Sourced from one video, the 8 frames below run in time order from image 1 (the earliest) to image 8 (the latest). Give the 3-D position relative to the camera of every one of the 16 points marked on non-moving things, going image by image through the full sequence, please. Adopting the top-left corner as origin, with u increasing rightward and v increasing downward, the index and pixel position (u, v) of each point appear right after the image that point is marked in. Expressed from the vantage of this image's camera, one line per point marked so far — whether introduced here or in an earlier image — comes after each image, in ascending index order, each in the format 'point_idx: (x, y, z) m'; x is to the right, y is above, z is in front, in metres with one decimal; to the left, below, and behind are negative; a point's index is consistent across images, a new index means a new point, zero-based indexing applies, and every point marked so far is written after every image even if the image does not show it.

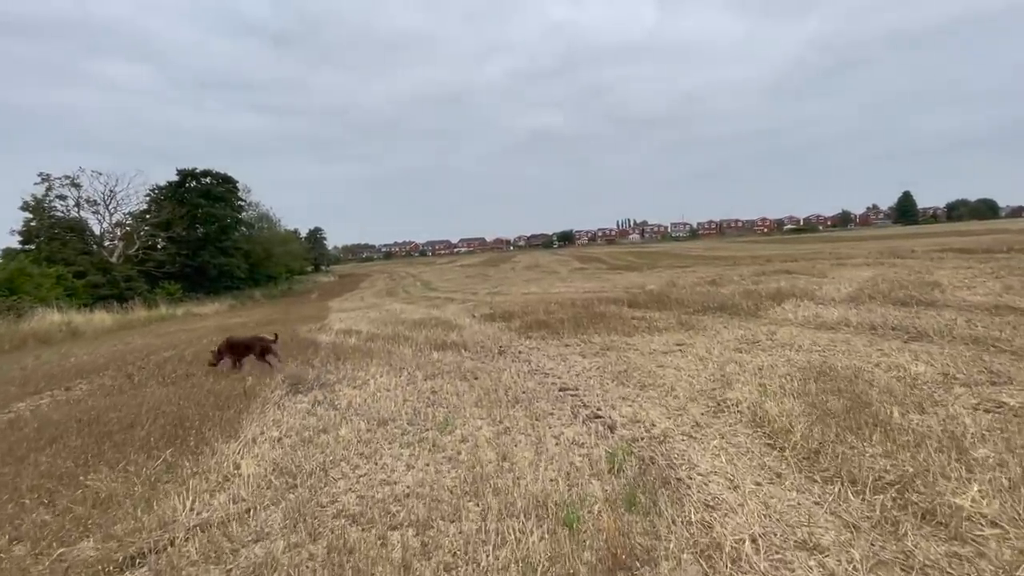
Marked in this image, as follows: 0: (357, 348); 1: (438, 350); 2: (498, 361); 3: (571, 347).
0: (-4.0, -1.6, +12.7) m
1: (-1.8, -1.5, +11.6) m
2: (-0.3, -1.5, +10.1) m
3: (+1.3, -1.3, +10.7) m
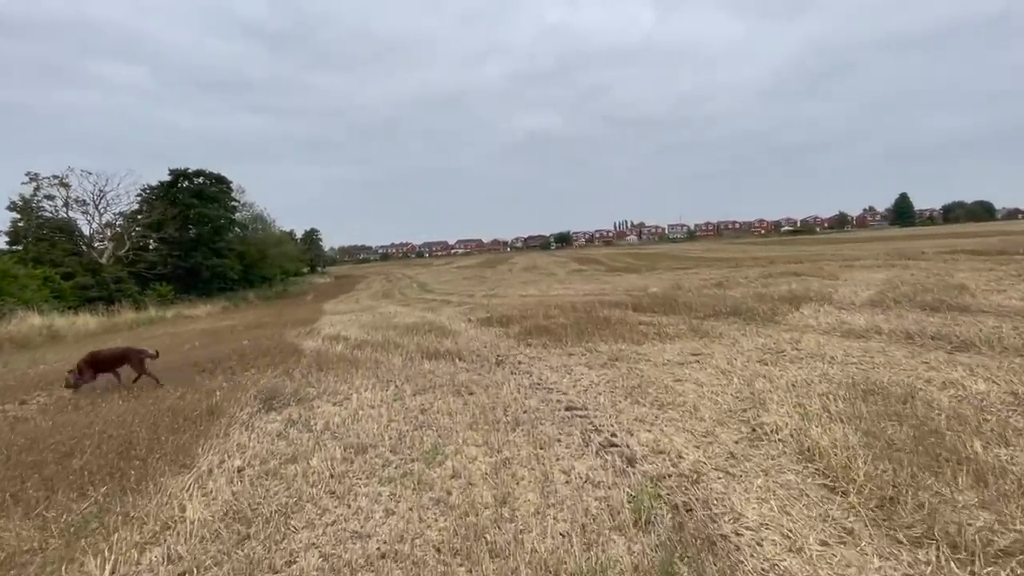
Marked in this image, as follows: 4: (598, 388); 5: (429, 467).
0: (-4.0, -1.6, +11.7) m
1: (-1.8, -1.6, +10.6) m
2: (-0.3, -1.6, +9.2) m
3: (+1.3, -1.4, +9.7) m
4: (+1.3, -1.6, +7.6) m
5: (-0.9, -1.9, +5.3) m
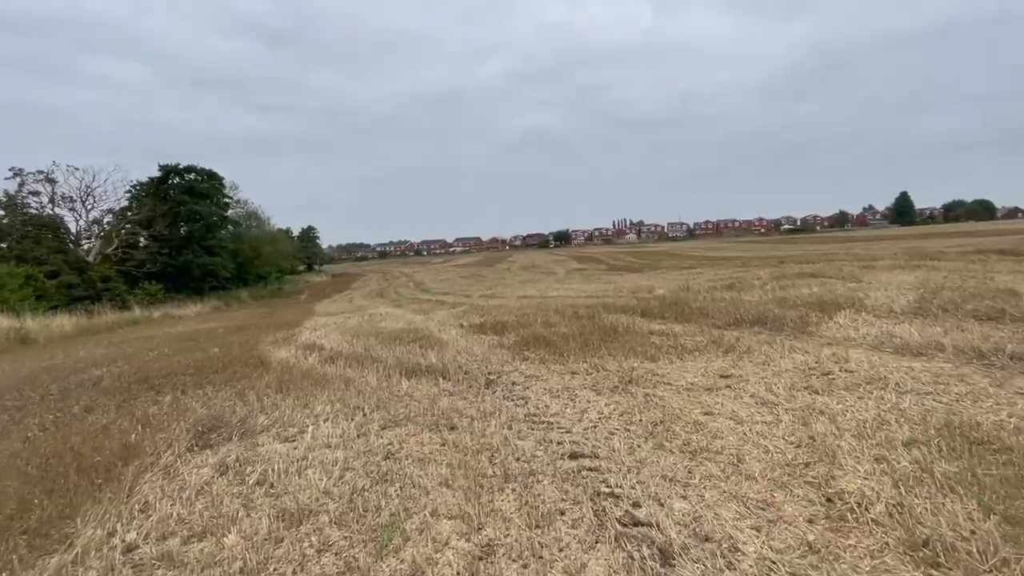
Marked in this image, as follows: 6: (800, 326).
0: (-4.2, -1.8, +10.2) m
1: (-1.9, -1.7, +9.1) m
2: (-0.4, -1.7, +7.6) m
3: (+1.2, -1.5, +8.2) m
4: (+1.2, -1.7, +6.1) m
5: (-1.0, -2.1, +3.8) m
6: (+6.4, -0.8, +10.7) m
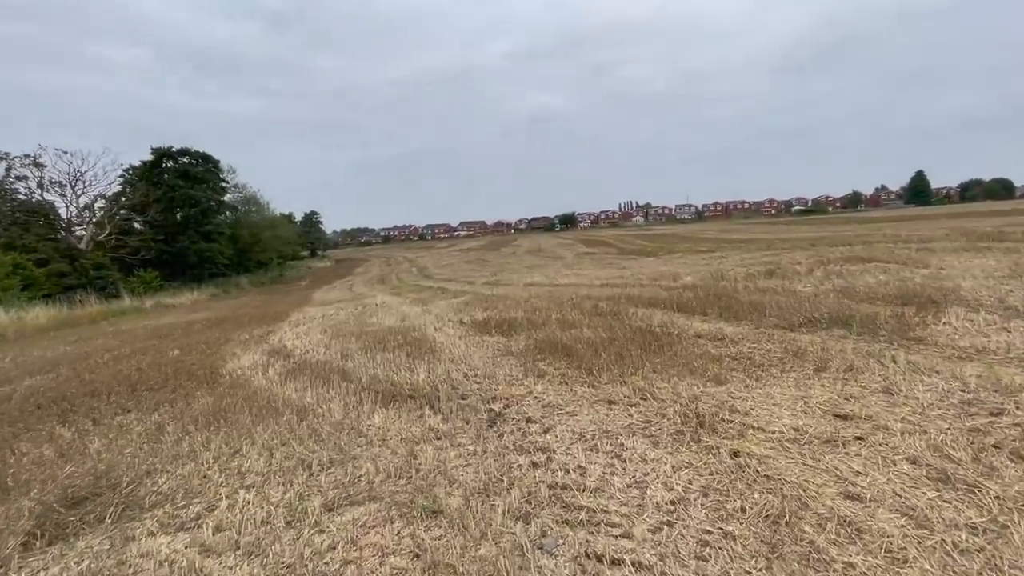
0: (-4.0, -1.7, +7.8) m
1: (-1.7, -1.7, +6.7) m
2: (-0.3, -1.7, +5.2) m
3: (+1.3, -1.5, +5.8) m
4: (+1.4, -1.7, +3.6) m
5: (-0.9, -2.2, +1.4) m
6: (+6.6, -0.7, +8.2) m
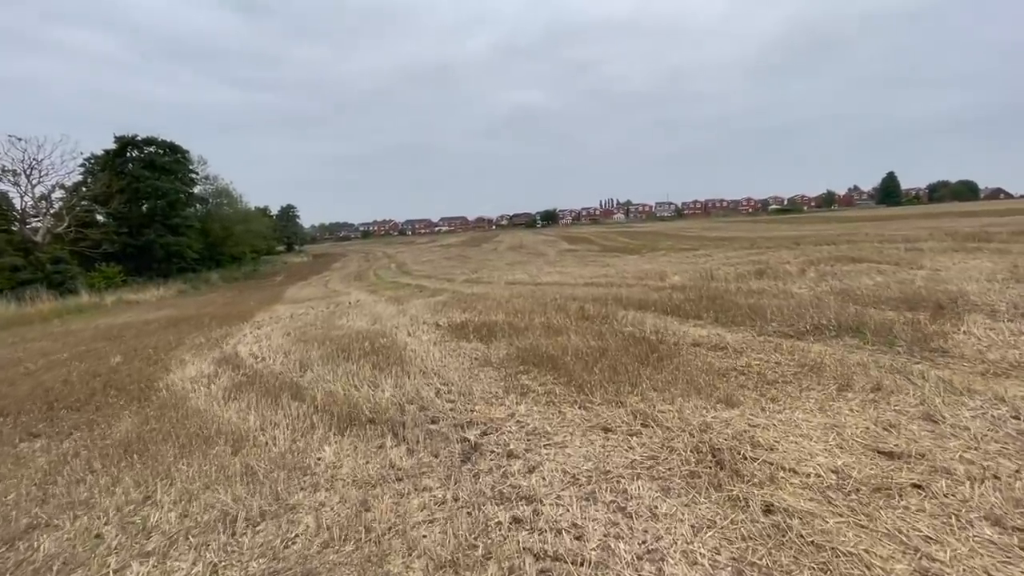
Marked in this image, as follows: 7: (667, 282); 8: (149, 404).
0: (-4.3, -1.7, +6.7) m
1: (-2.0, -1.8, +5.7) m
2: (-0.5, -1.8, +4.2) m
3: (+1.1, -1.6, +4.8) m
4: (+1.2, -1.8, +2.7) m
5: (-1.0, -2.3, +0.4) m
6: (+6.3, -0.8, +7.4) m
7: (+5.5, +0.2, +17.1) m
8: (-5.5, -1.8, +7.4) m
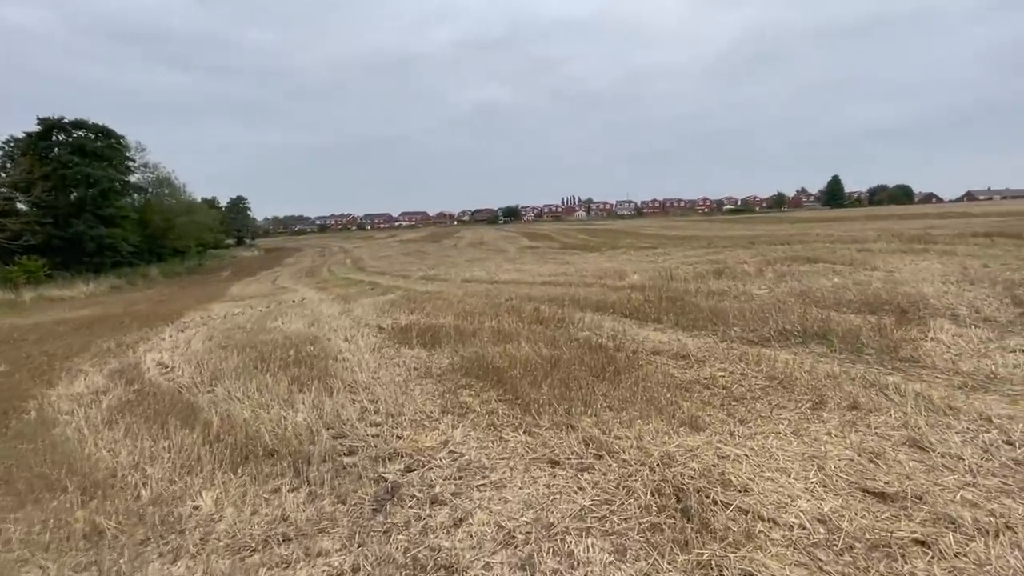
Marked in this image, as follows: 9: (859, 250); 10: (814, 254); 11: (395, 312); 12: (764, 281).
0: (-5.0, -1.8, +5.4) m
1: (-2.7, -1.8, +4.6) m
2: (-1.0, -1.9, +3.3) m
3: (+0.5, -1.7, +4.0) m
4: (+0.8, -1.9, +1.9) m
5: (-1.2, -2.4, -0.6) m
6: (+5.4, -0.8, +7.0) m
7: (+3.9, +0.2, +16.5) m
8: (-6.3, -1.8, +6.0) m
9: (+14.2, +1.6, +19.8) m
10: (+12.5, +1.4, +19.9) m
11: (-3.5, -0.7, +14.5) m
12: (+7.2, +0.2, +13.9) m
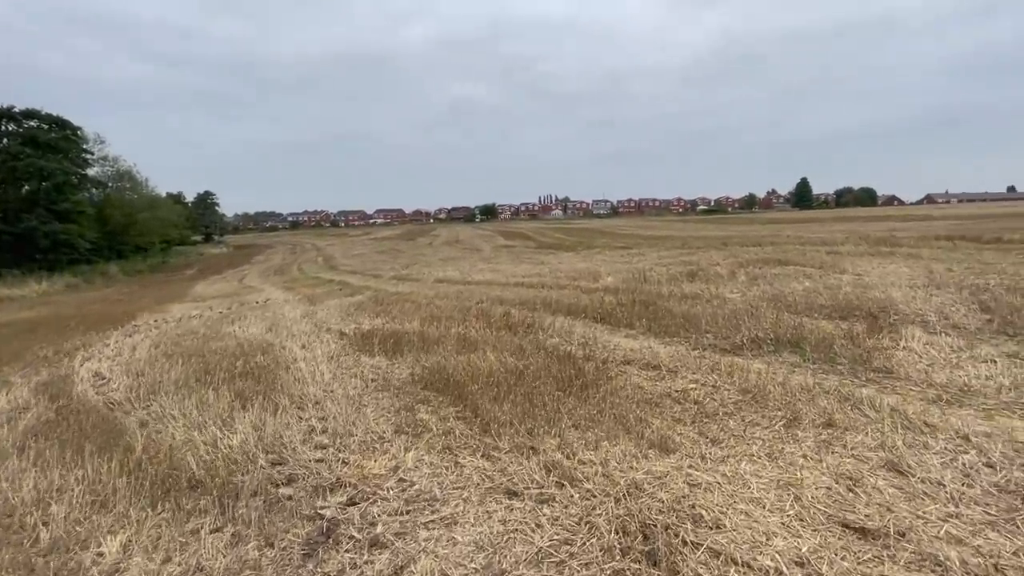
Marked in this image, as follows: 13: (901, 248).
0: (-5.5, -1.9, +4.7) m
1: (-3.1, -1.9, +4.0) m
2: (-1.4, -2.0, +2.8) m
3: (+0.1, -1.8, +3.6) m
4: (+0.5, -2.0, +1.5) m
5: (-1.4, -2.5, -1.1) m
6: (+4.9, -1.0, +6.8) m
7: (+2.9, +0.1, +16.3) m
8: (-6.8, -1.9, +5.3) m
9: (+13.1, +1.5, +20.0) m
10: (+11.3, +1.3, +20.1) m
11: (-4.4, -0.8, +13.9) m
12: (+6.4, +0.1, +13.8) m
13: (+15.8, +1.6, +19.7) m
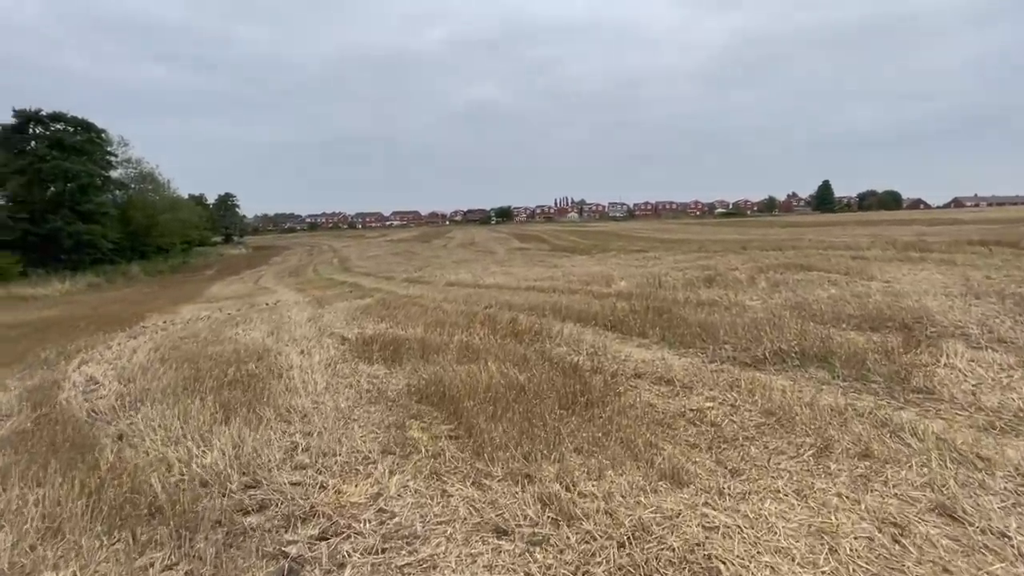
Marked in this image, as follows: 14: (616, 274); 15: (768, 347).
0: (-5.5, -1.9, +4.4) m
1: (-3.1, -2.0, +3.7) m
2: (-1.5, -2.1, +2.4) m
3: (0.0, -1.9, +3.1) m
4: (+0.3, -2.1, +1.0) m
5: (-1.6, -2.6, -1.5) m
6: (+4.9, -1.1, +6.2) m
7: (+3.2, 0.0, +15.7) m
8: (-6.8, -1.9, +5.0) m
9: (+13.6, +1.2, +19.2) m
10: (+11.8, +1.1, +19.3) m
11: (-4.2, -0.9, +13.6) m
12: (+6.6, -0.1, +13.1) m
13: (+16.2, +1.4, +18.7) m
14: (+4.2, +0.5, +19.6) m
15: (+4.0, -0.9, +7.6) m
